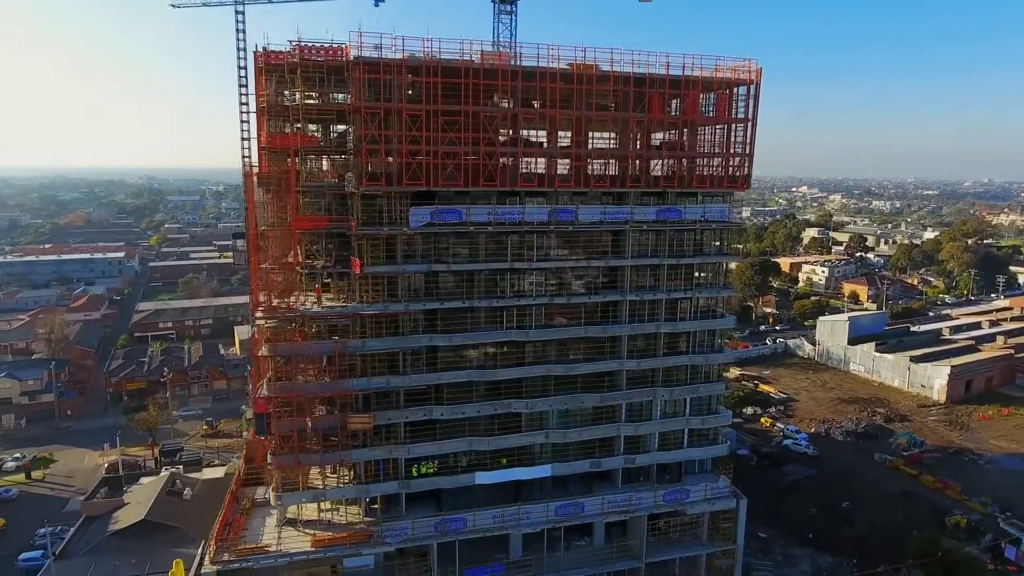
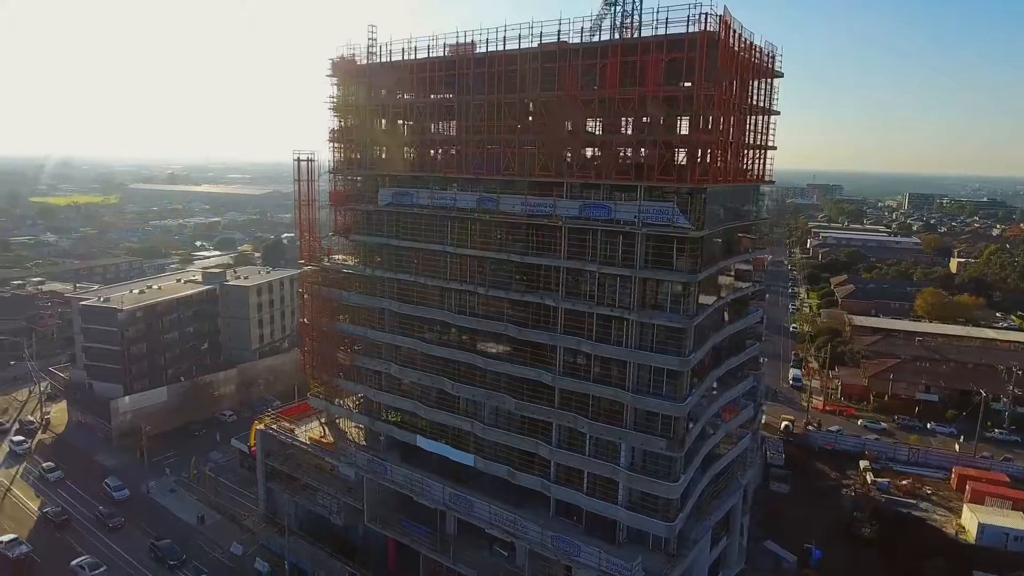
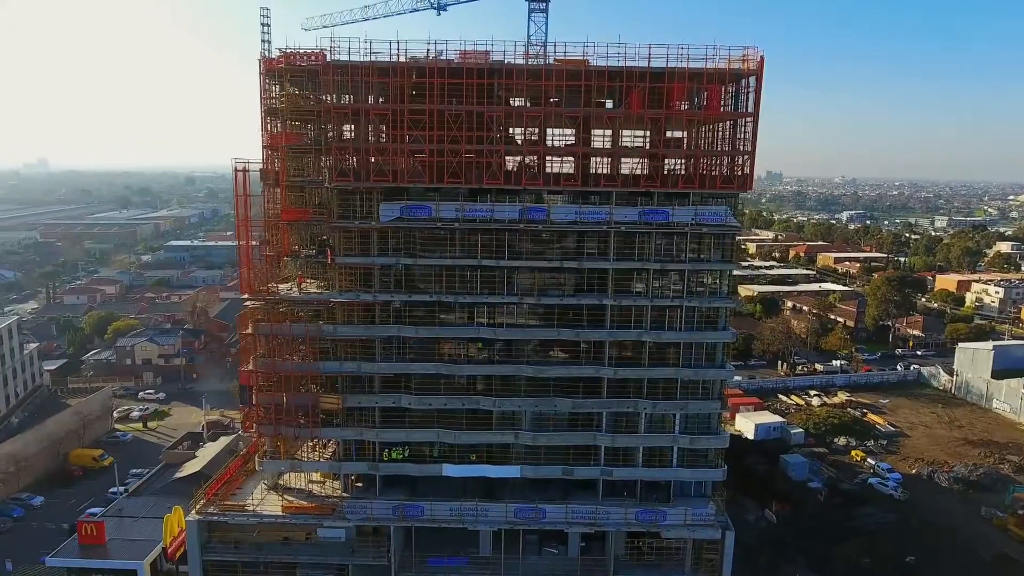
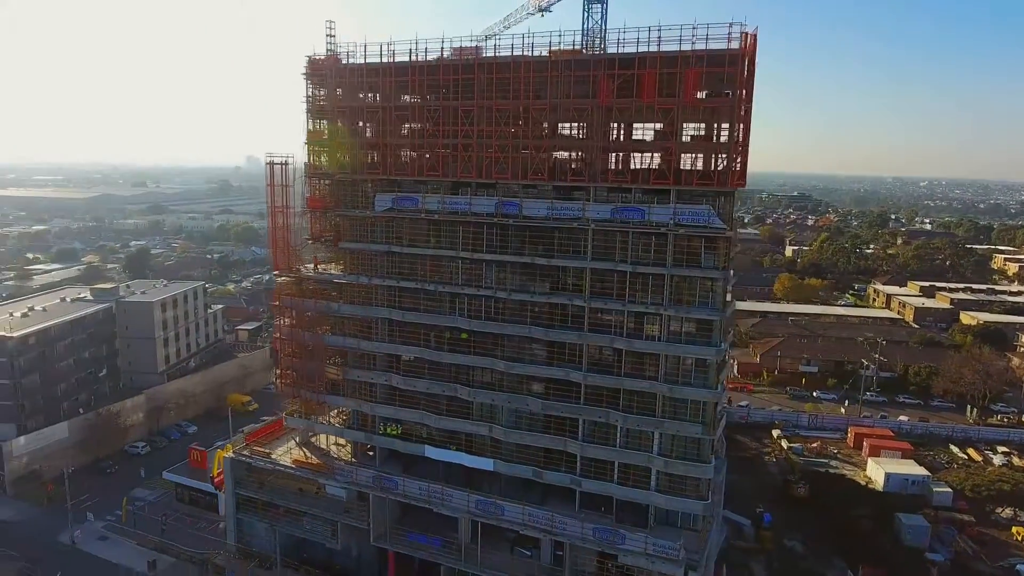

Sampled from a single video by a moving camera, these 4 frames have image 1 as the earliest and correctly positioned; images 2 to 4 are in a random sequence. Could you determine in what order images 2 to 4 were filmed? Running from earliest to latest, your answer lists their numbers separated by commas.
3, 4, 2
